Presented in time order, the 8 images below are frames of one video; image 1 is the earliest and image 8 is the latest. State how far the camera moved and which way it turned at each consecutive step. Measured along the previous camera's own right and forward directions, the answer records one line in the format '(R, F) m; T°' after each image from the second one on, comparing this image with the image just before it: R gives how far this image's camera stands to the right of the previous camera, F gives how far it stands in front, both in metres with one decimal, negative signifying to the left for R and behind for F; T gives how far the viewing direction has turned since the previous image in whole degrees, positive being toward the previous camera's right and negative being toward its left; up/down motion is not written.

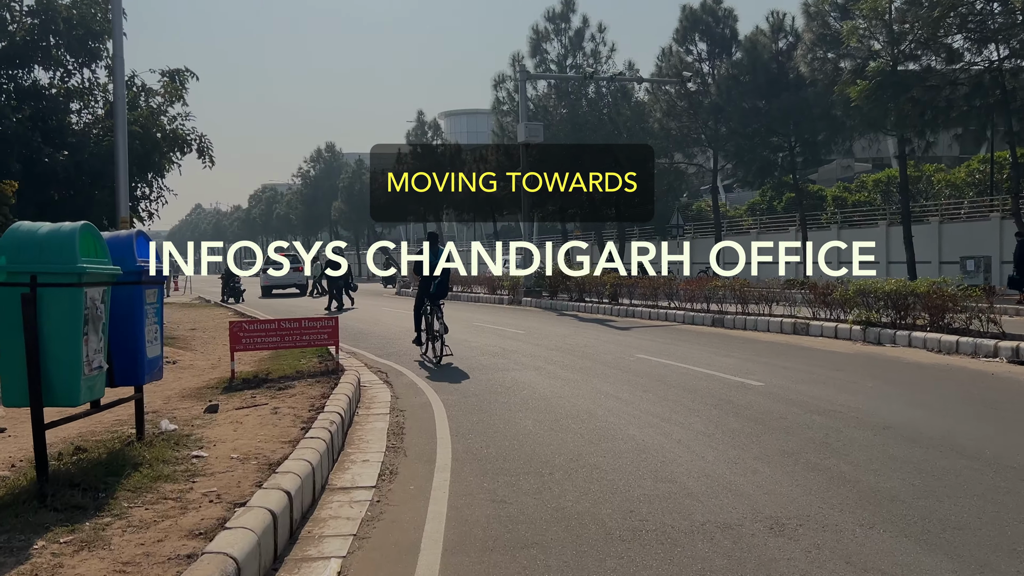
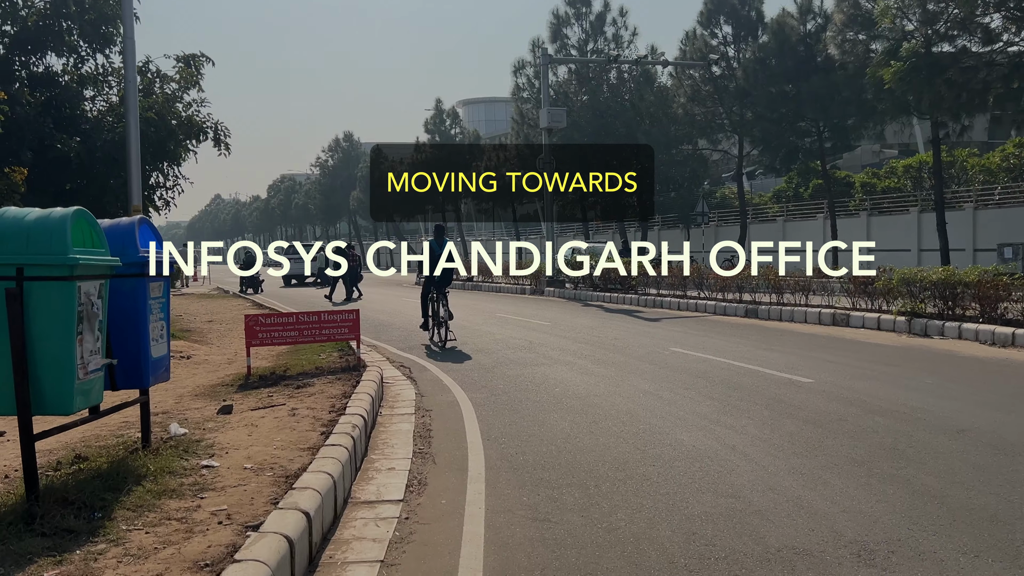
(-0.1, +0.6) m; -1°
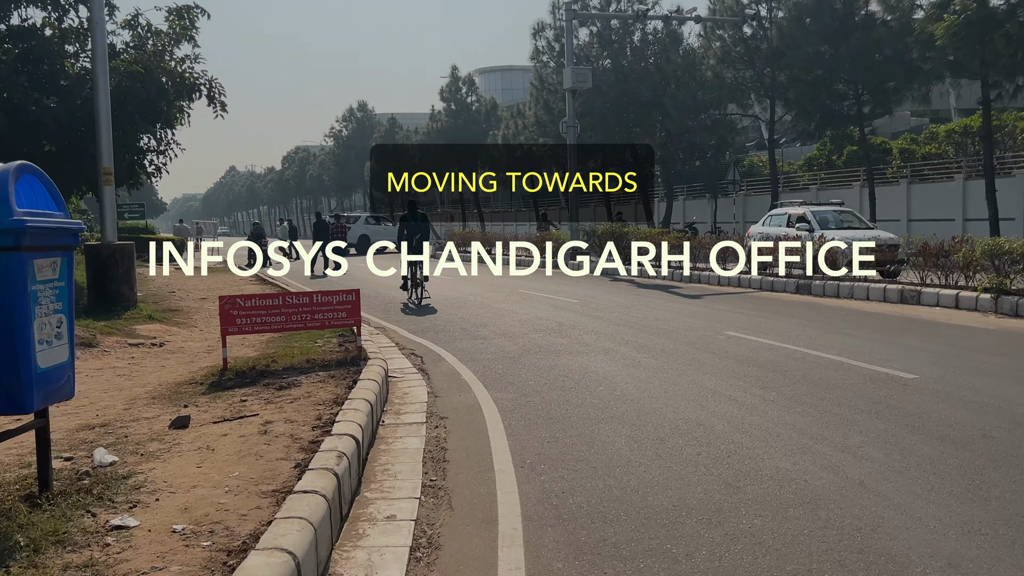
(-0.2, +1.7) m; -1°
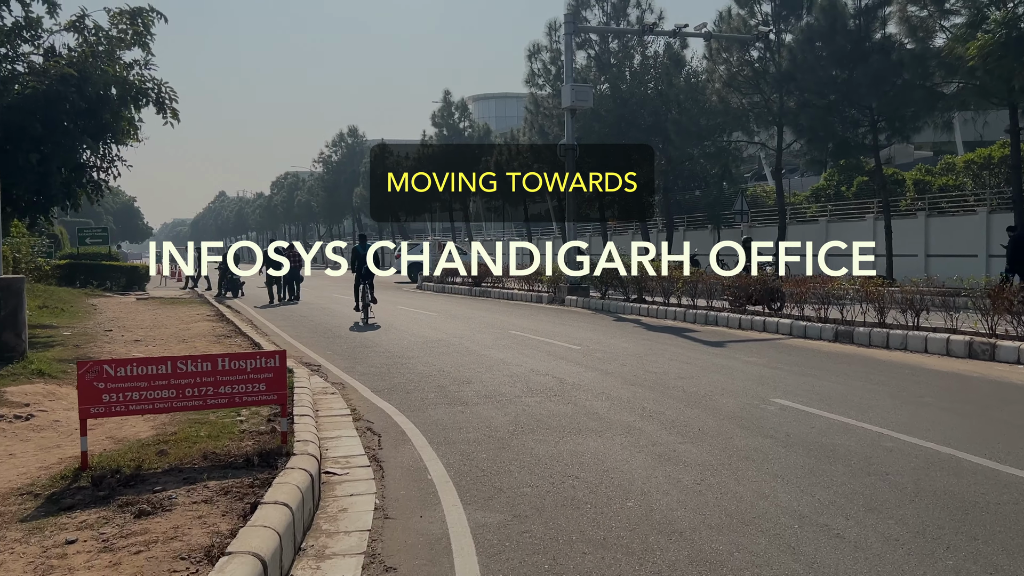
(0.0, +2.3) m; +1°
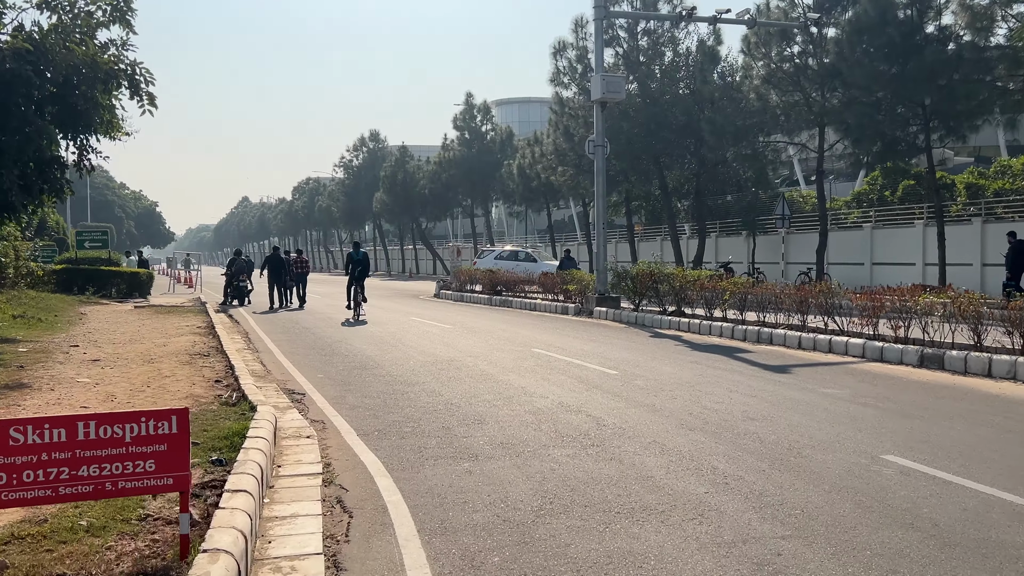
(0.0, +2.0) m; -1°
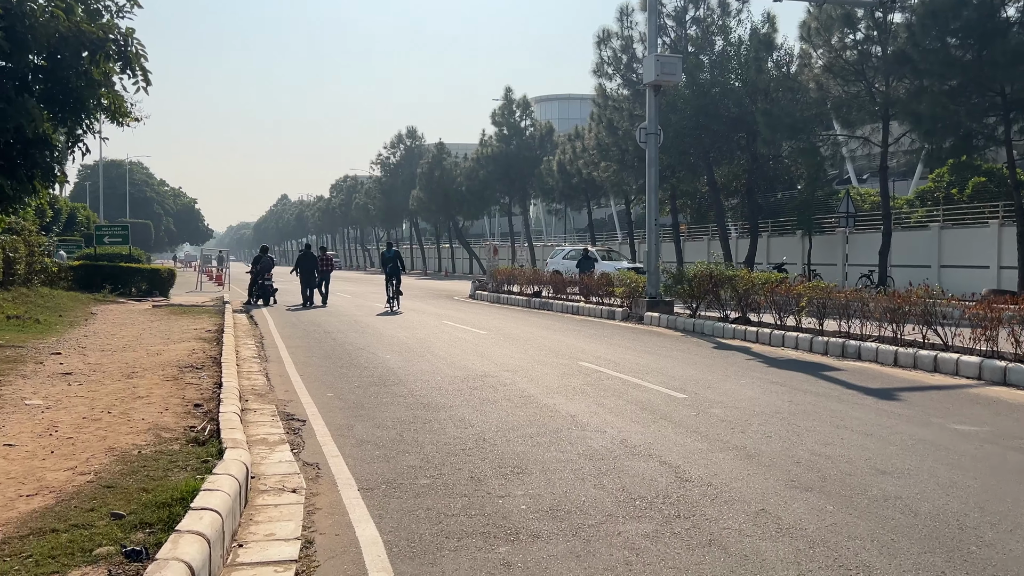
(-0.1, +1.9) m; -2°
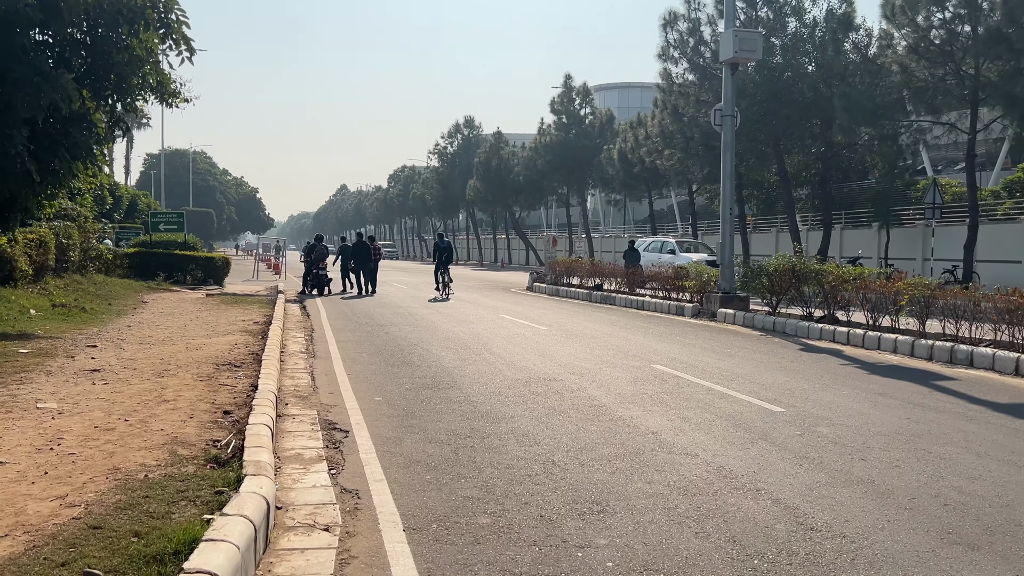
(-0.1, +1.1) m; -4°
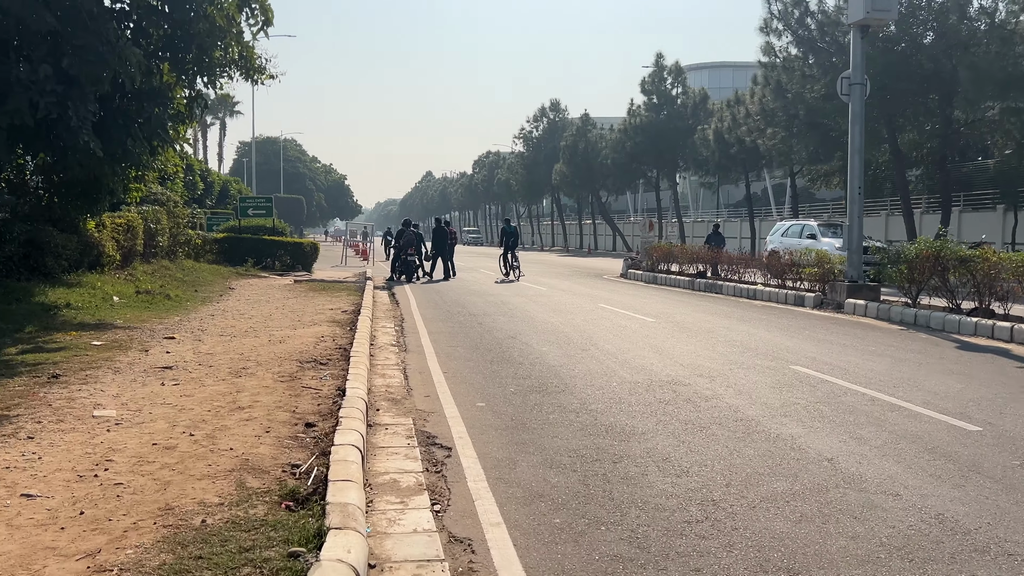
(-0.4, +1.2) m; -5°
